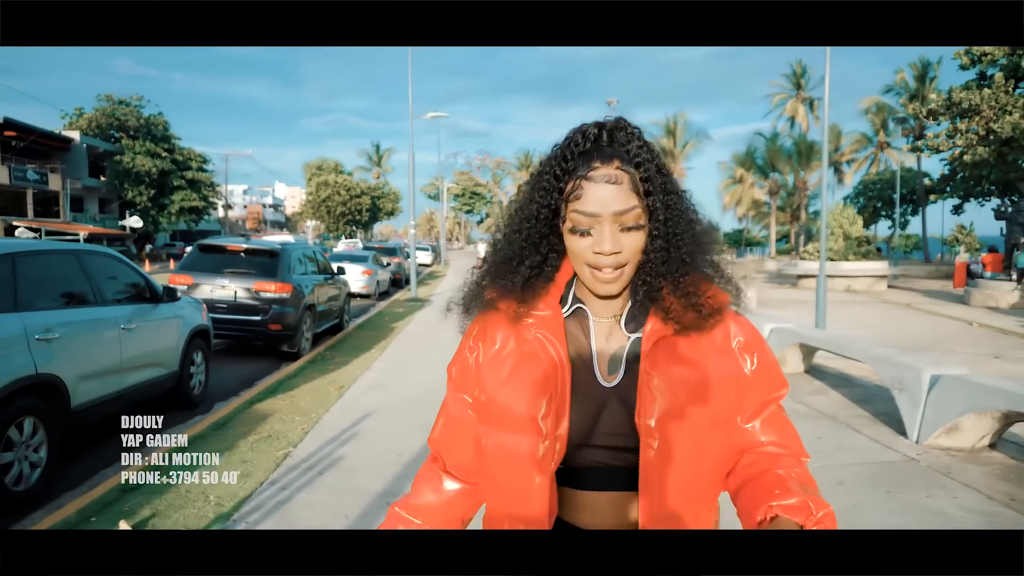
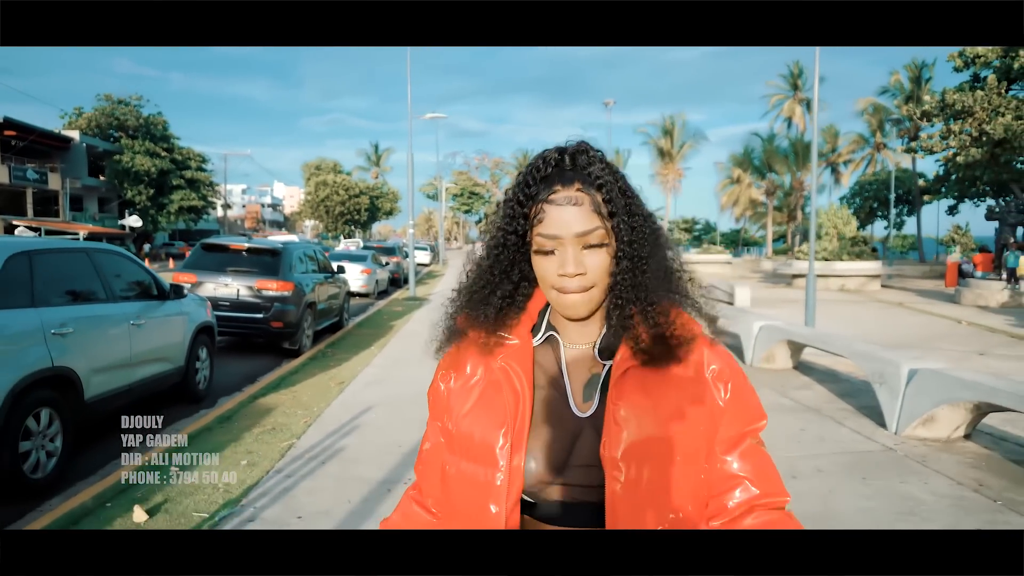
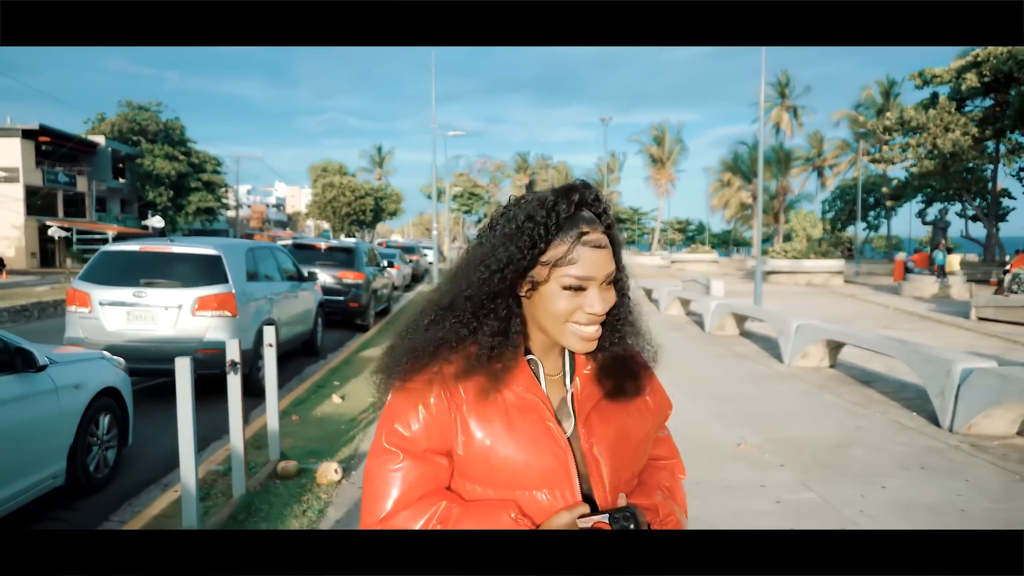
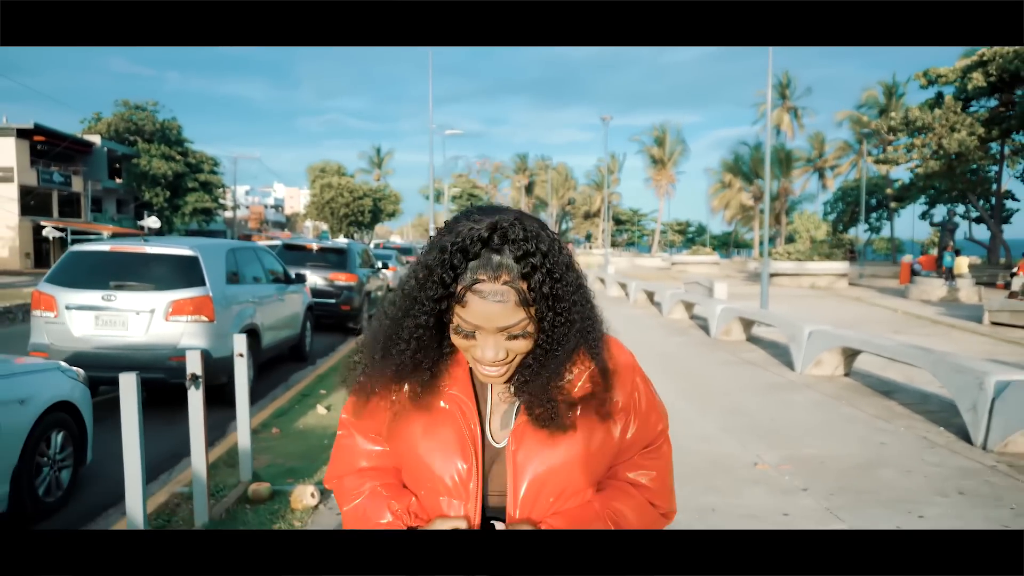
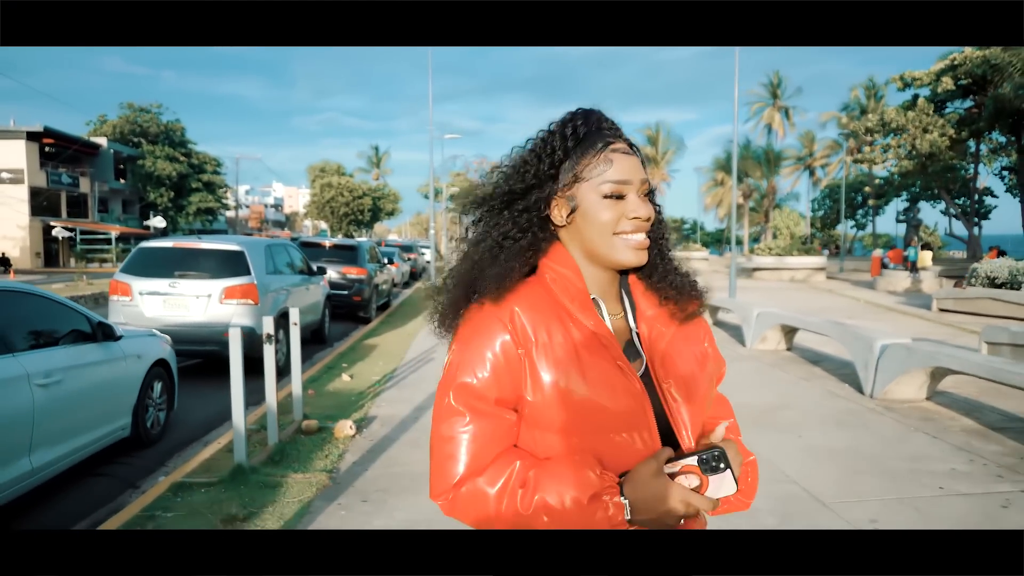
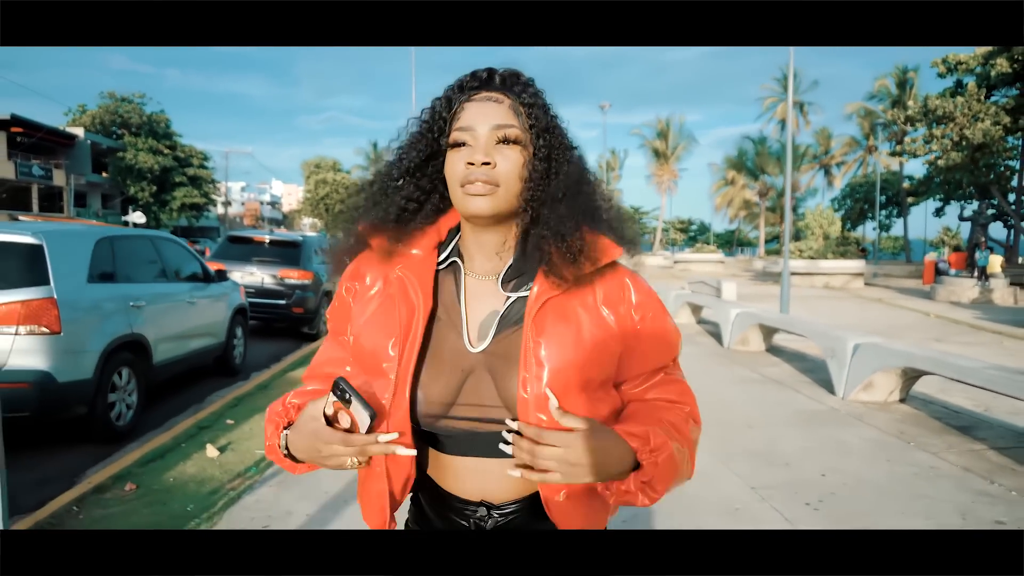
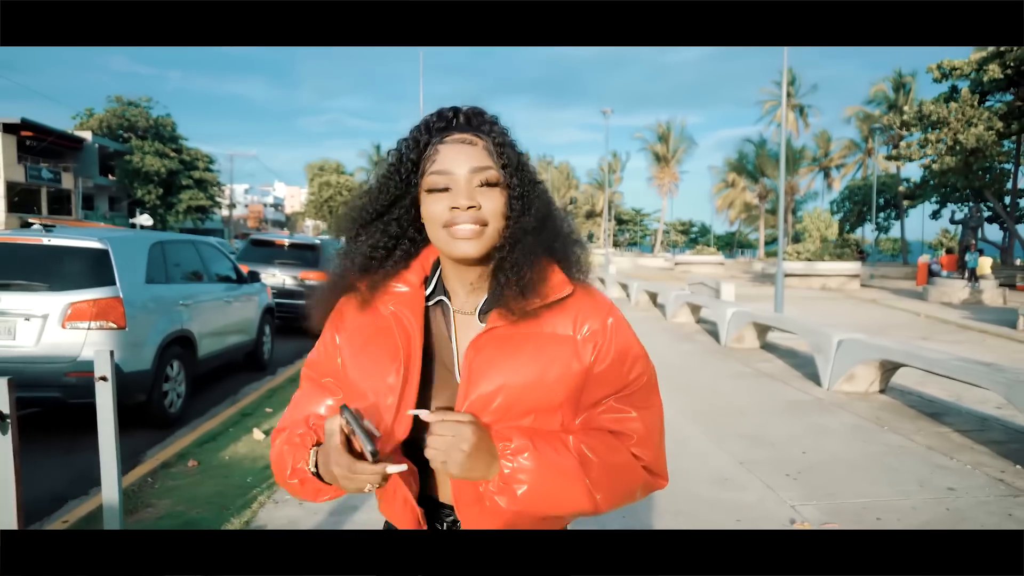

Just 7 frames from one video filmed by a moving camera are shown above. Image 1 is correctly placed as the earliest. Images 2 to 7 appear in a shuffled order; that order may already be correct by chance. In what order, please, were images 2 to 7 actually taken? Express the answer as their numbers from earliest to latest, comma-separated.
2, 6, 7, 4, 3, 5
